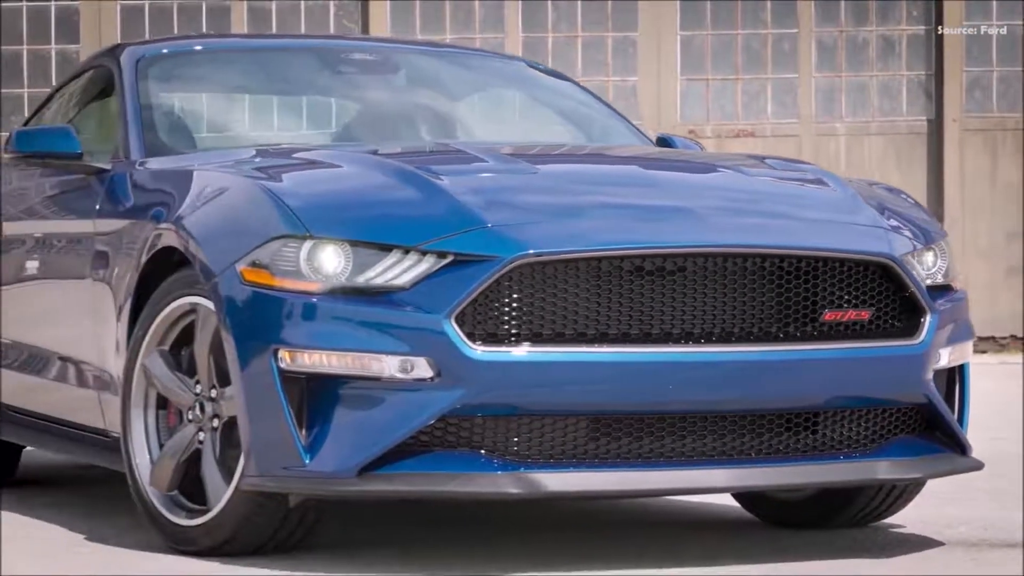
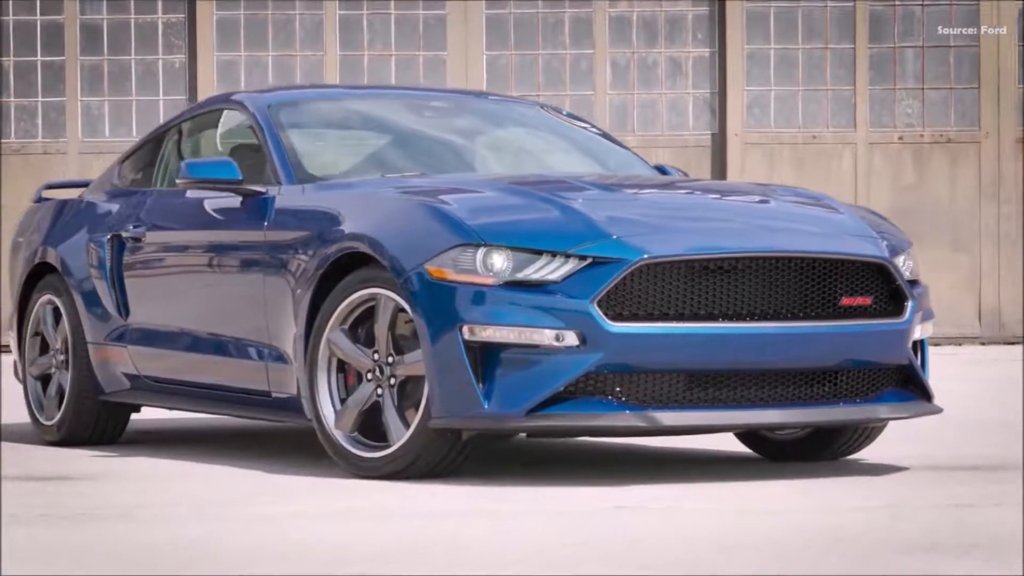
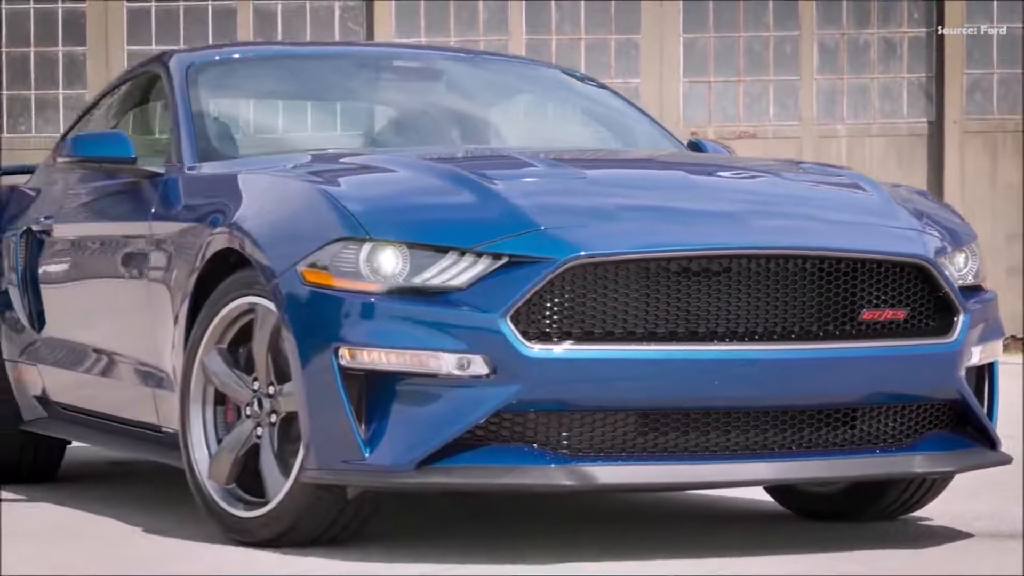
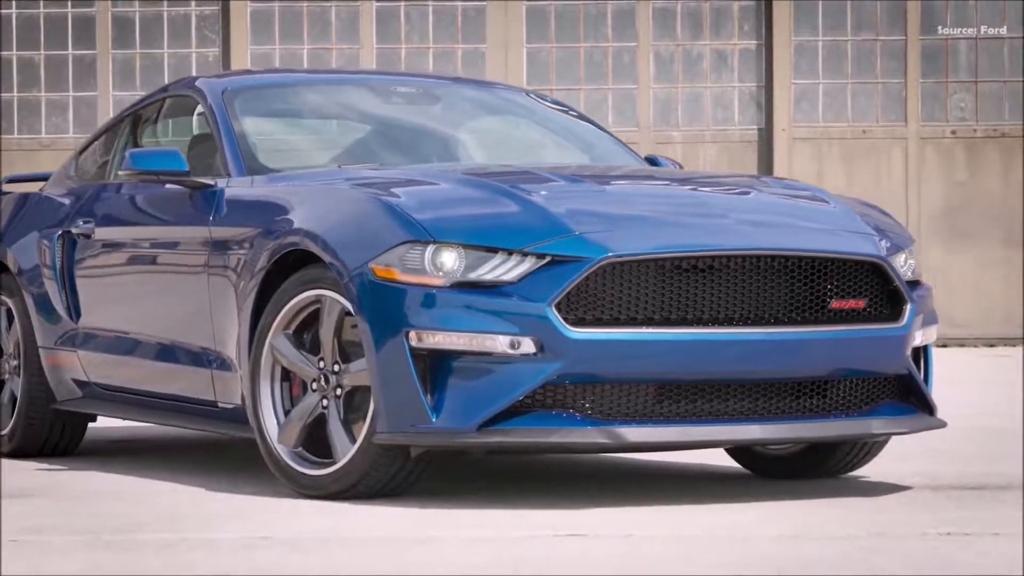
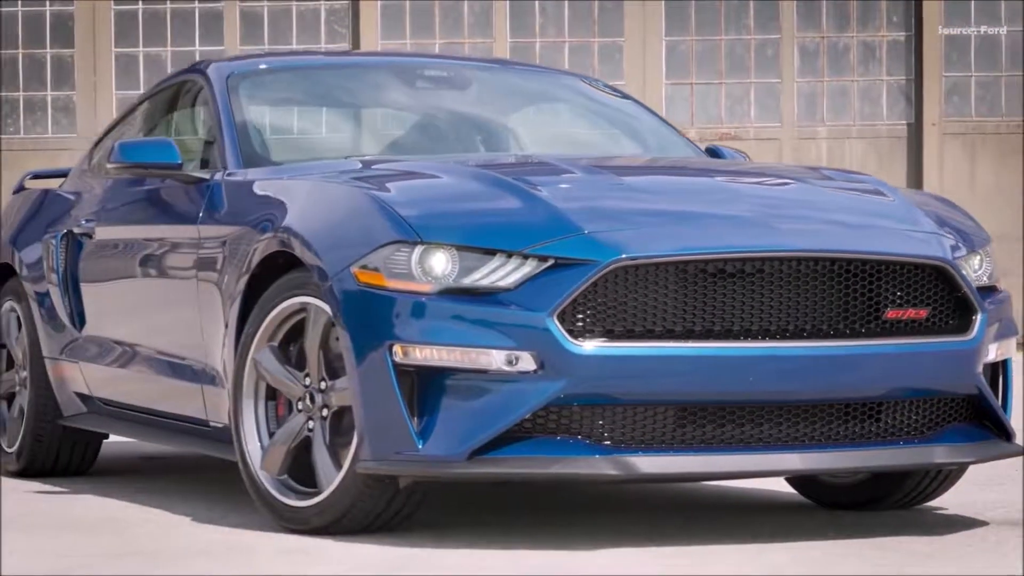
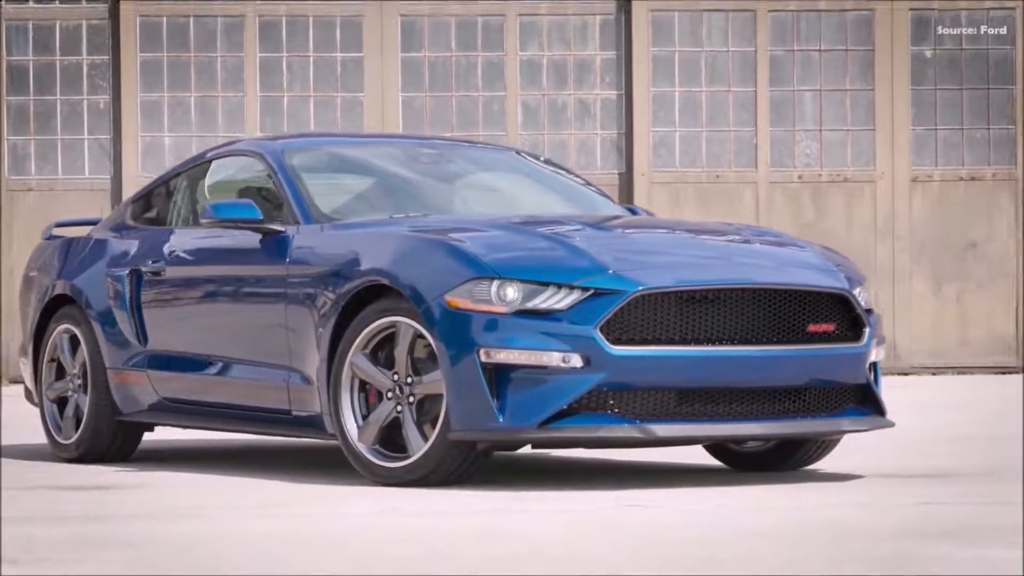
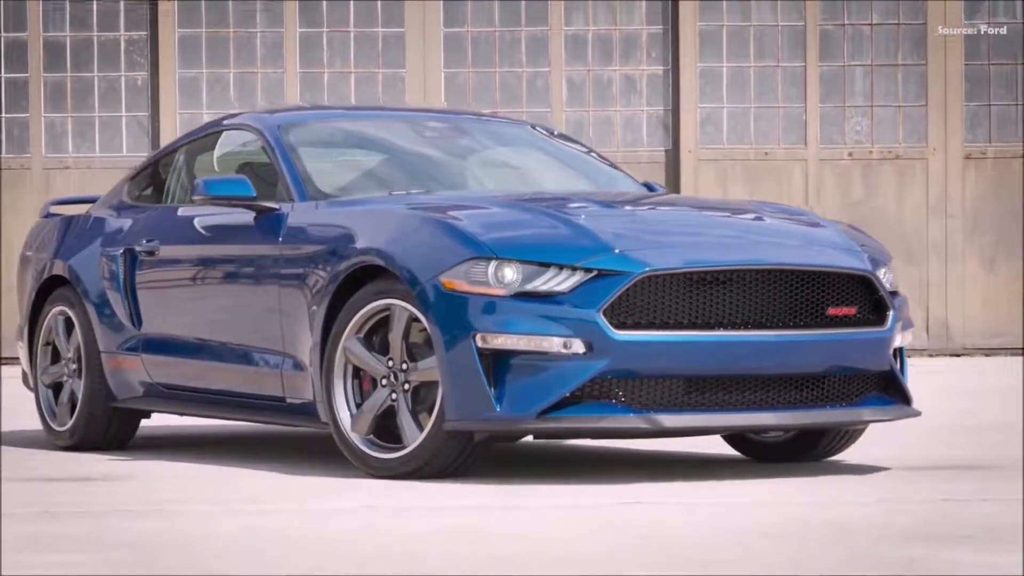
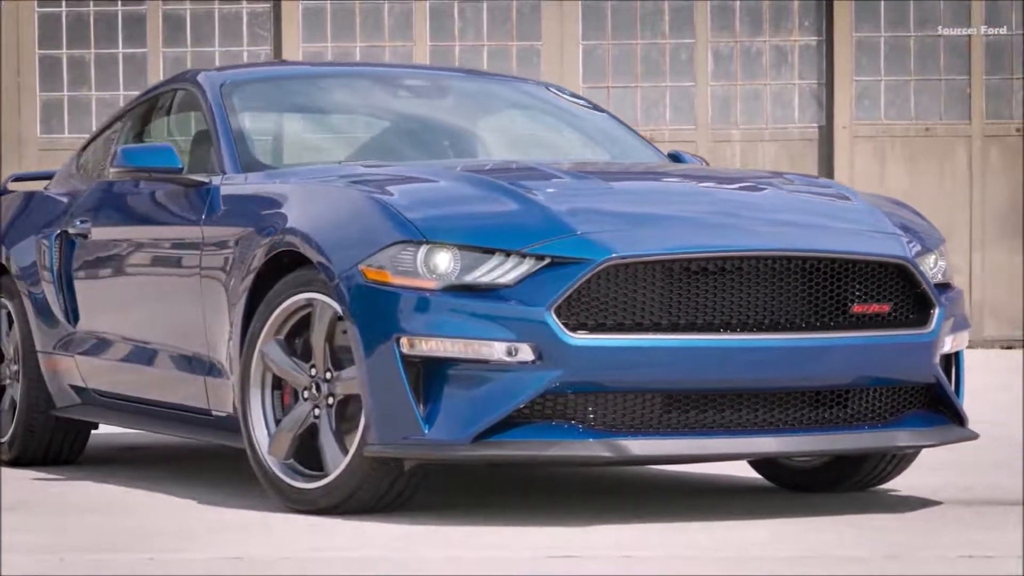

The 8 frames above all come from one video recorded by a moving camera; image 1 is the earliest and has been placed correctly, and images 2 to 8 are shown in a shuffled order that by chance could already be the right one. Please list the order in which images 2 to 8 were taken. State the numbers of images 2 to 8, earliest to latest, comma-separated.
3, 5, 8, 4, 2, 7, 6
